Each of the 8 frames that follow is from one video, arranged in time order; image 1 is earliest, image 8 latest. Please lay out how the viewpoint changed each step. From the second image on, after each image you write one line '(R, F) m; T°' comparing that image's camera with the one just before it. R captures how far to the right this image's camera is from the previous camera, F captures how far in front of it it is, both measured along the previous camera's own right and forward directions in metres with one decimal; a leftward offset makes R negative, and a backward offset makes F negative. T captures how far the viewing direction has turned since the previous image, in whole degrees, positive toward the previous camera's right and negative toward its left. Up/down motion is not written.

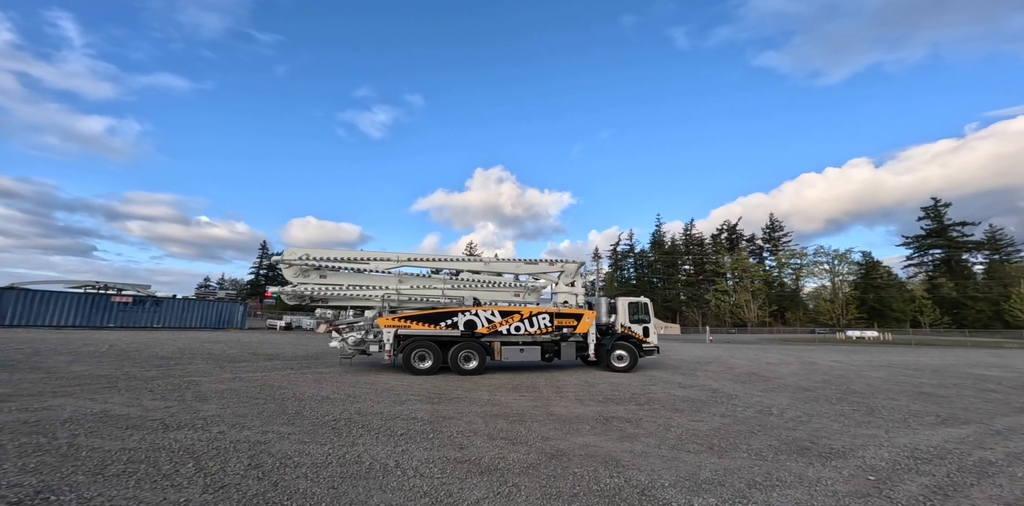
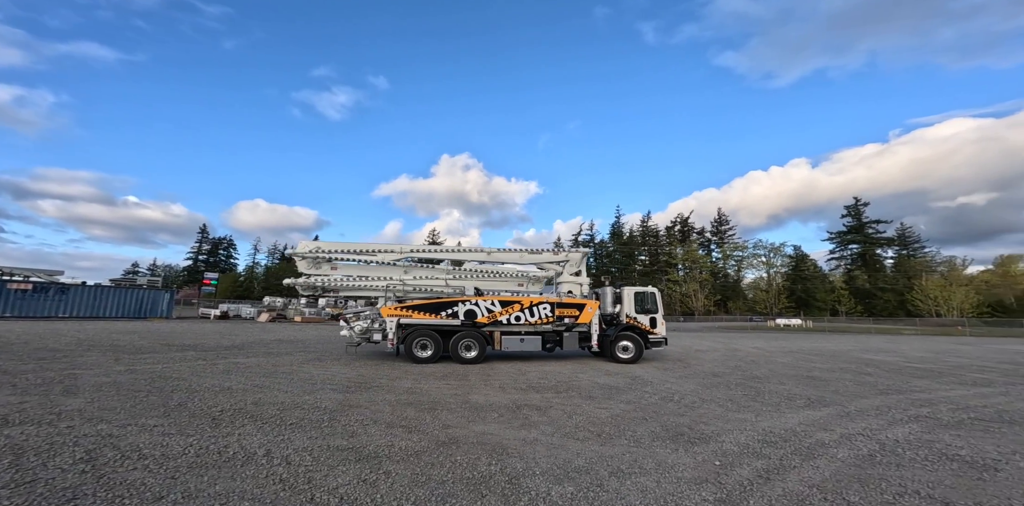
(+1.1, +0.1) m; +6°
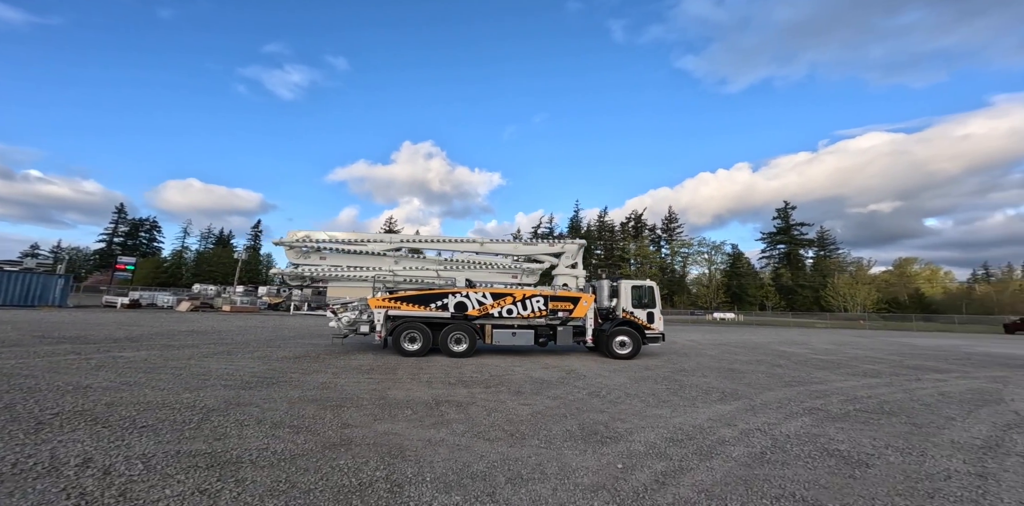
(+0.6, +0.3) m; +7°
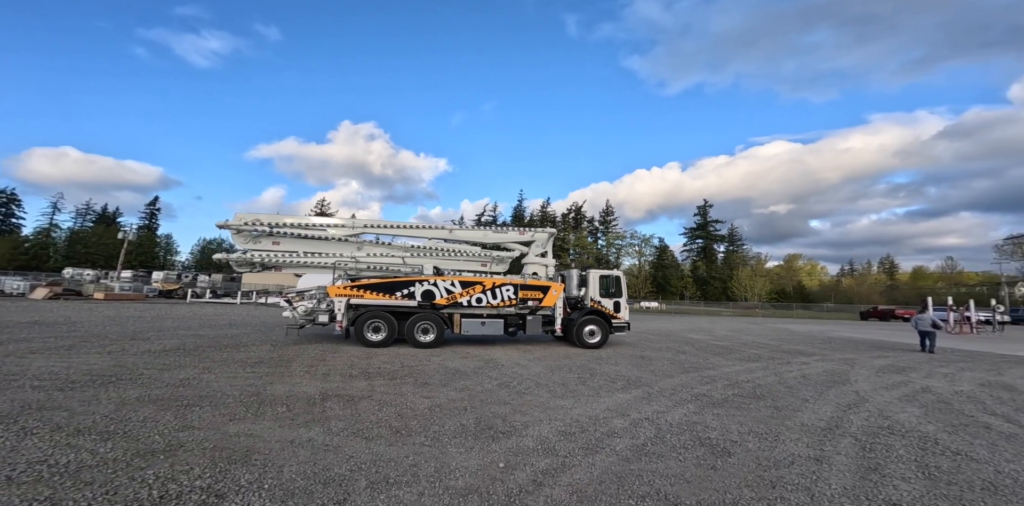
(+0.5, +0.3) m; +9°
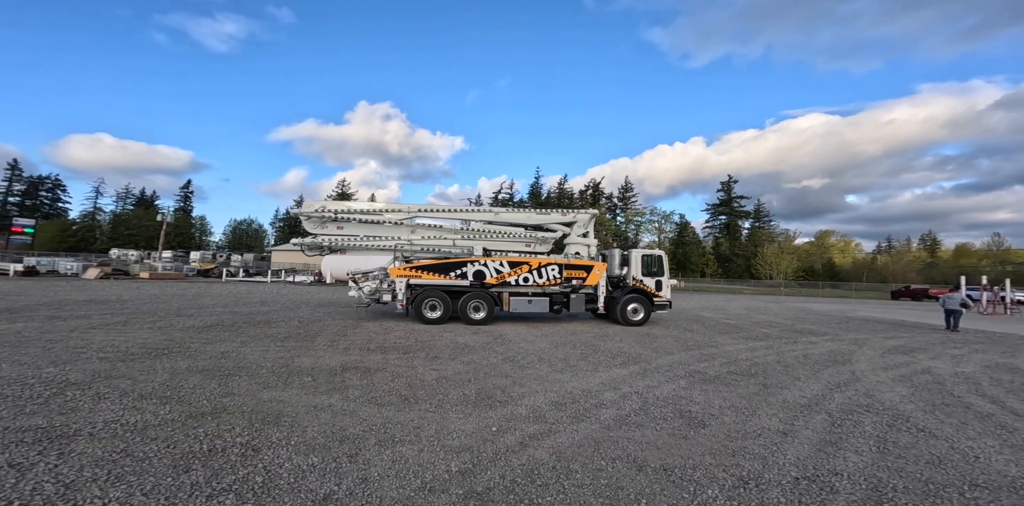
(+0.3, -0.3) m; -3°
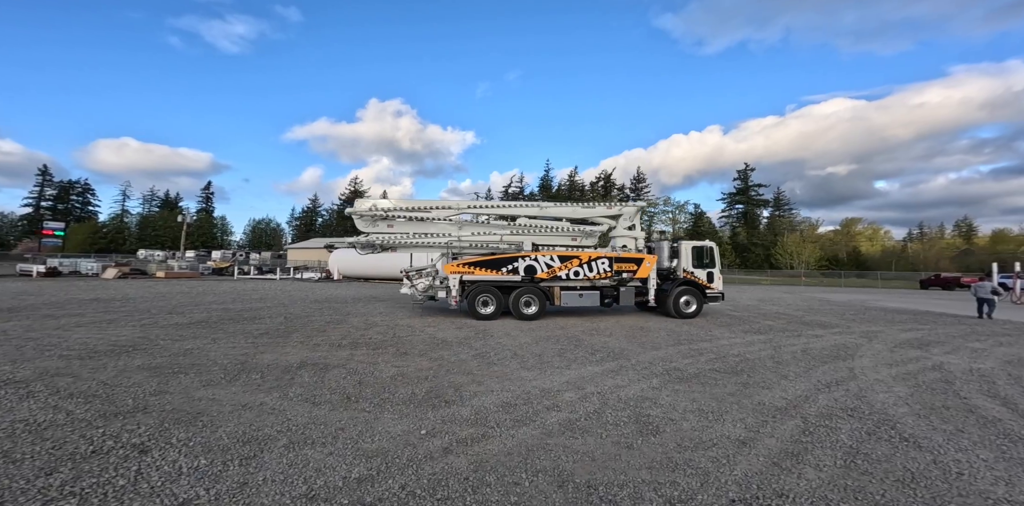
(+0.9, +0.5) m; -2°
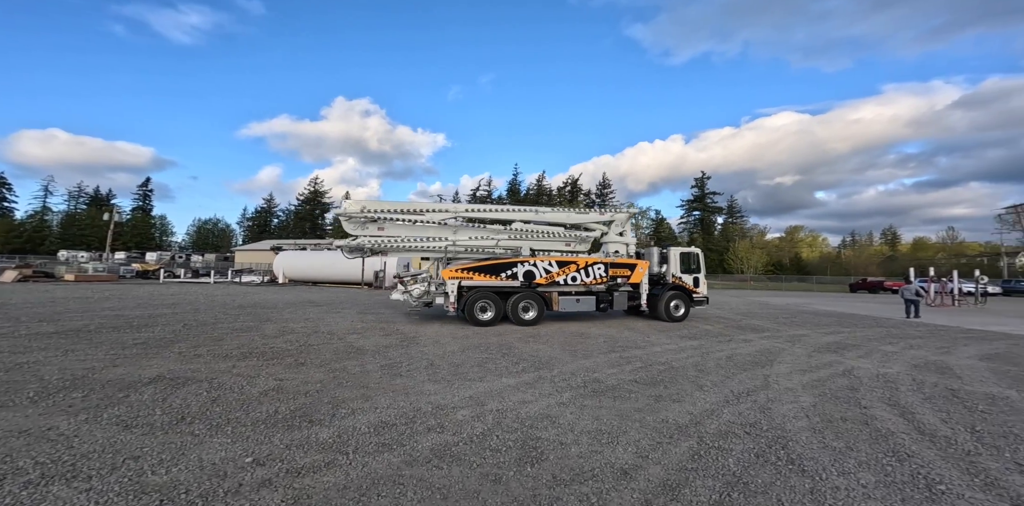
(+0.9, +0.5) m; +5°
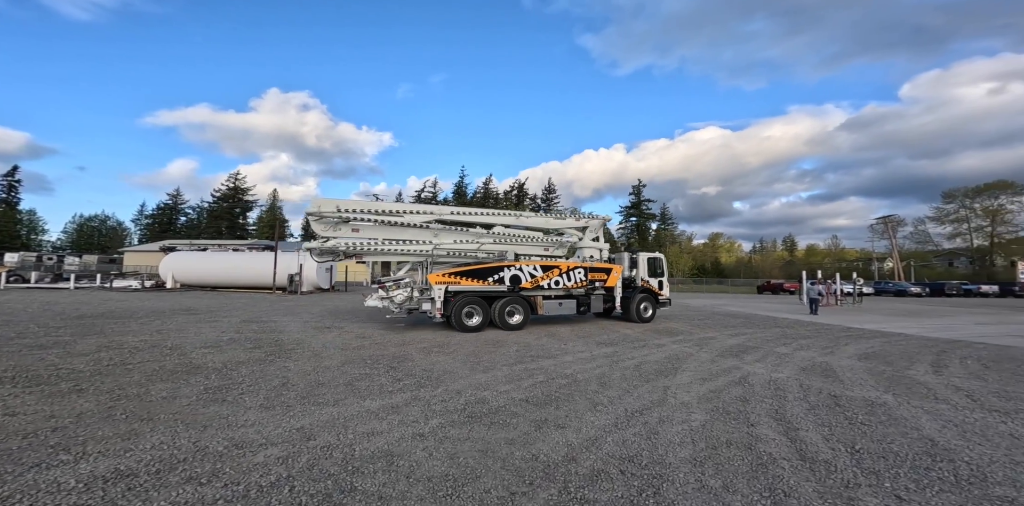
(+0.9, +0.8) m; +9°
